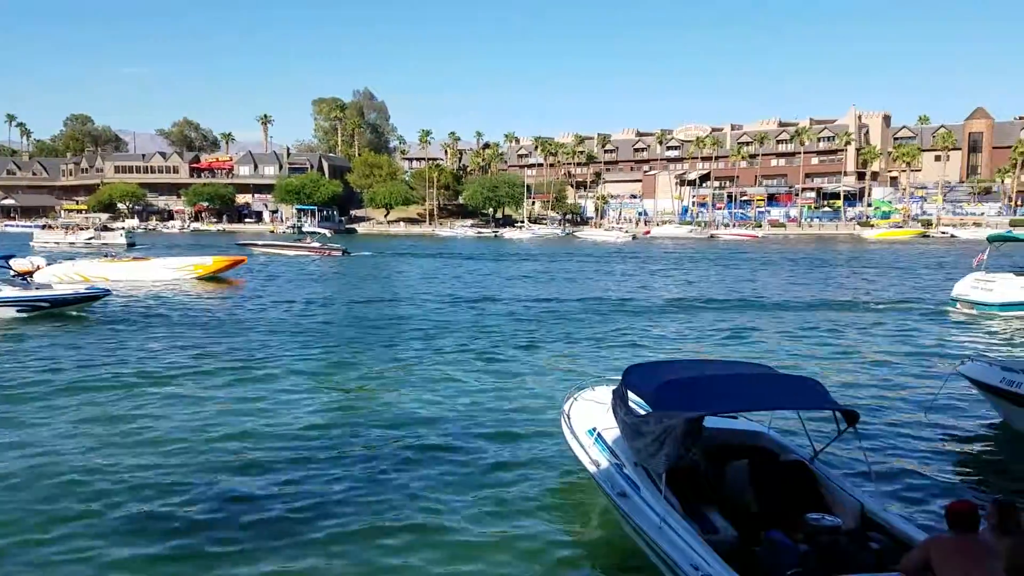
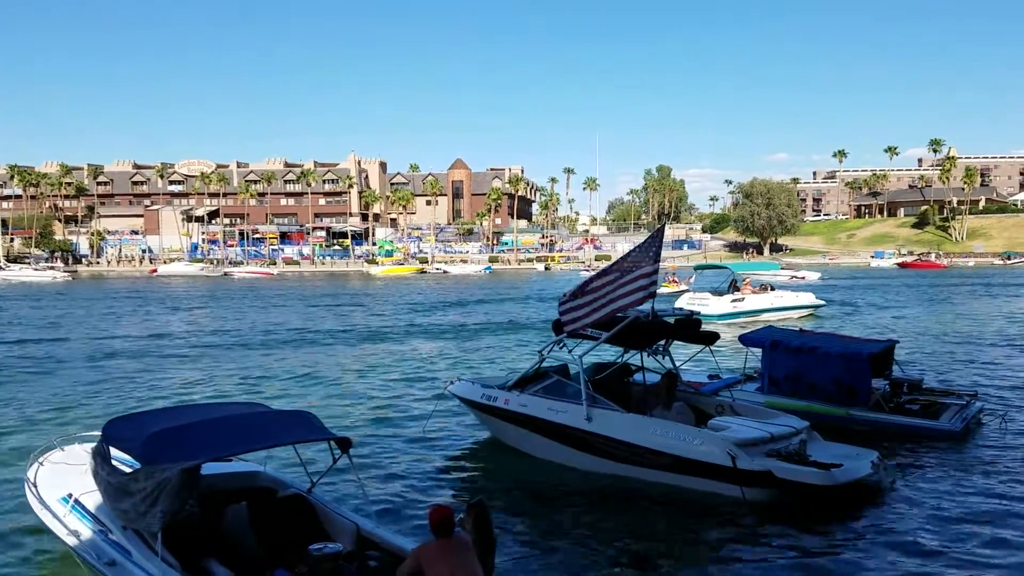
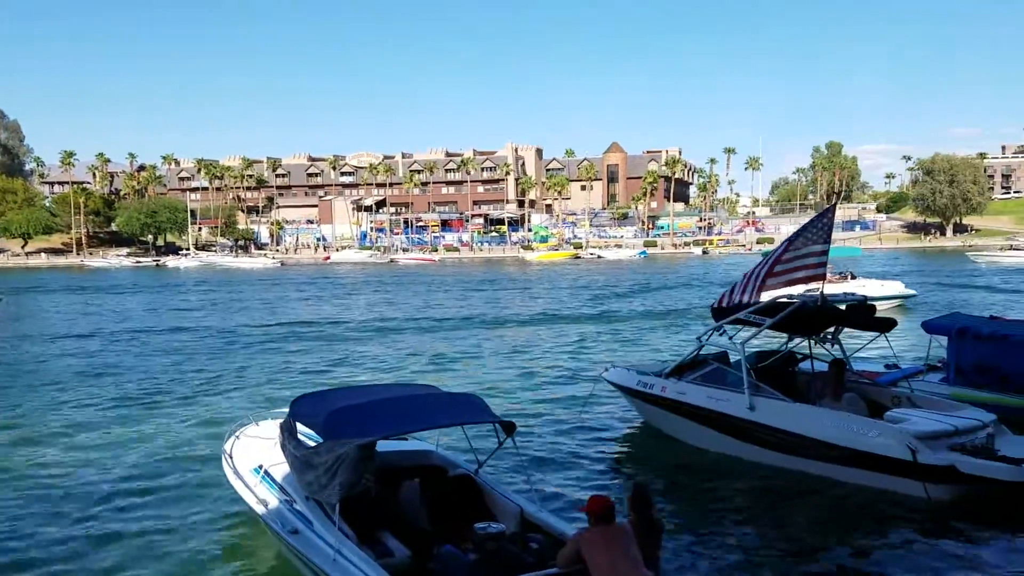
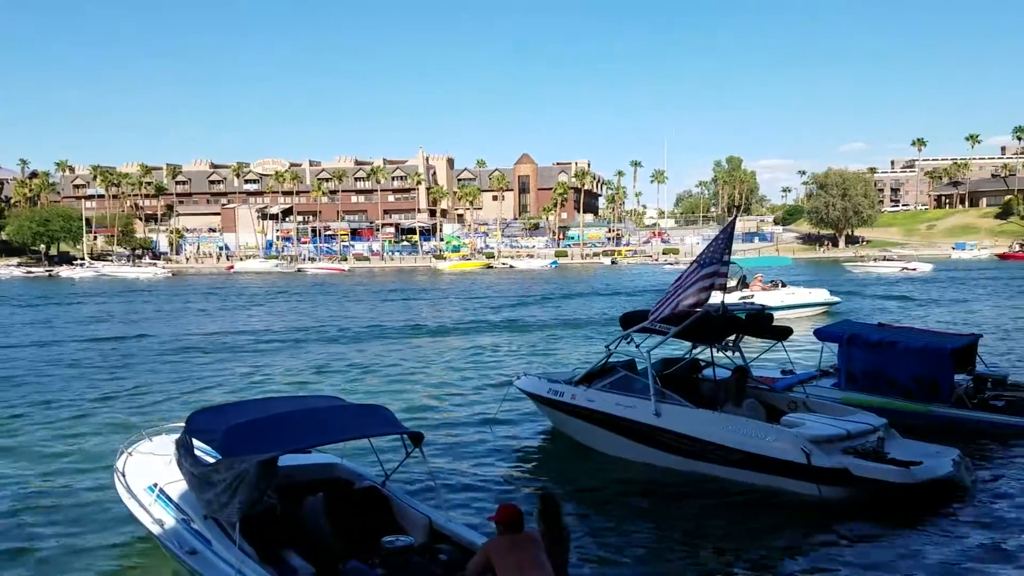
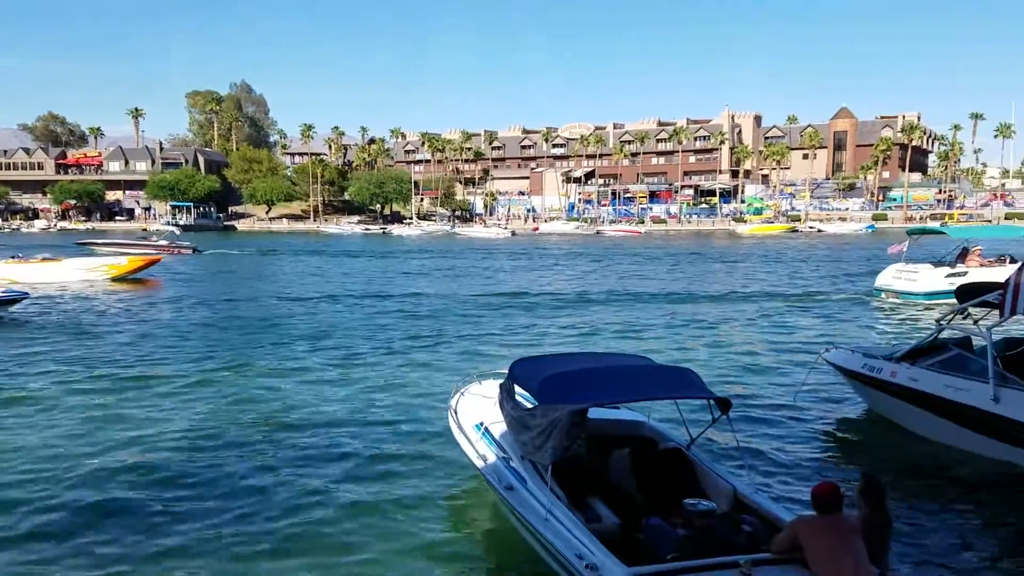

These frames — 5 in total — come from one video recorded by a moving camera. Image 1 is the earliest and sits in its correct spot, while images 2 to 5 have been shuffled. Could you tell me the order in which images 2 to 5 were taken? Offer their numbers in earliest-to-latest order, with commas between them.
5, 3, 4, 2
